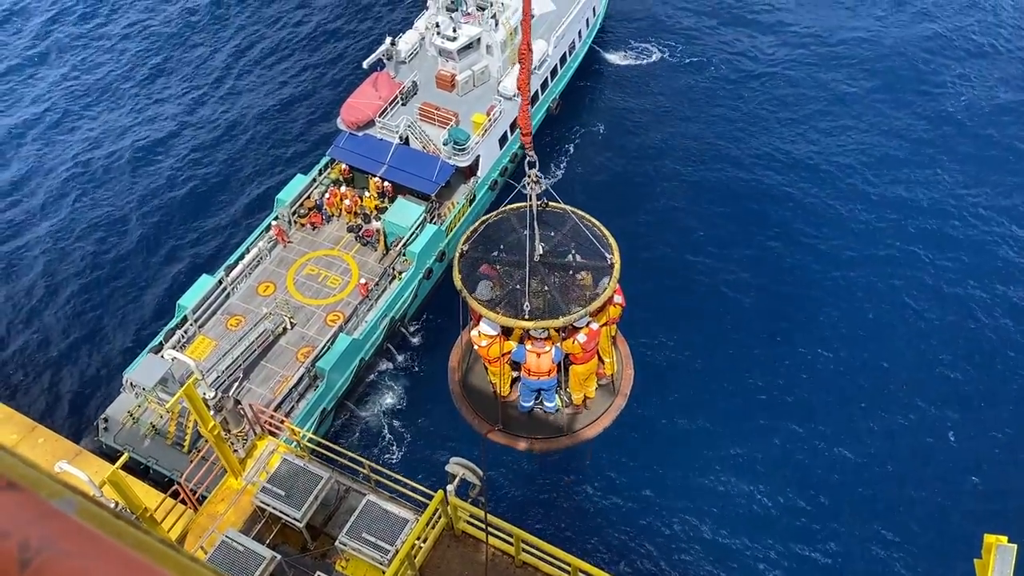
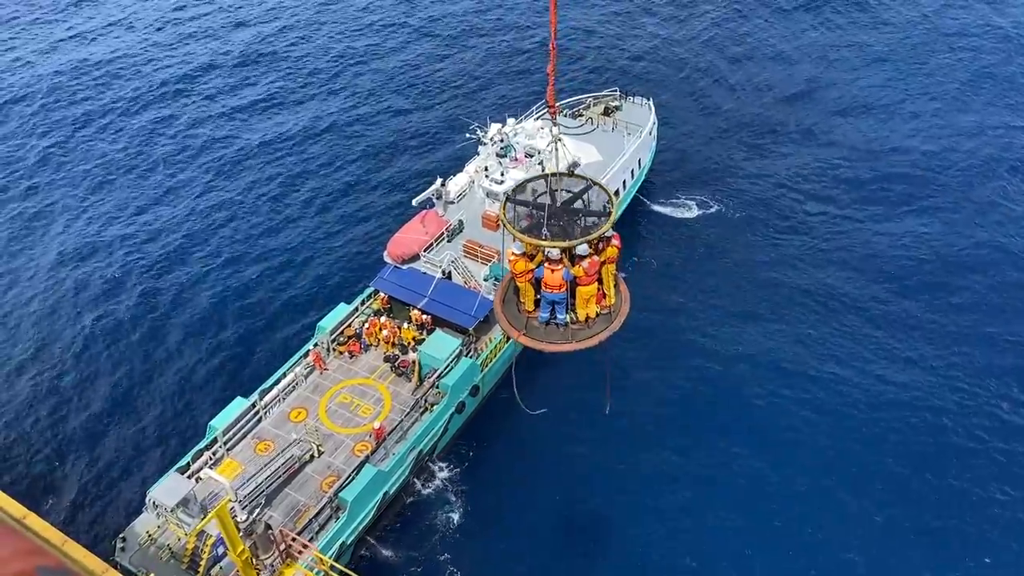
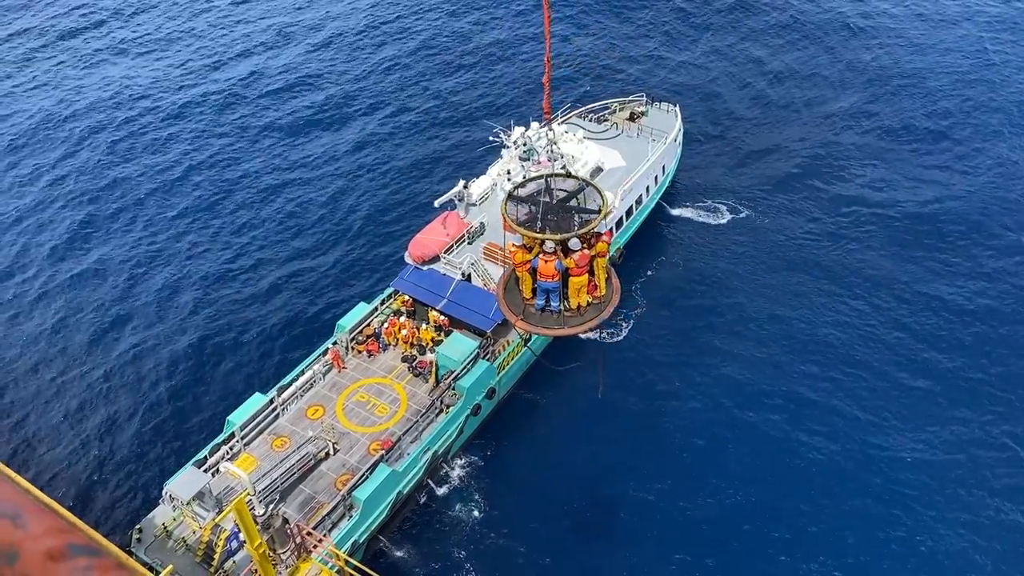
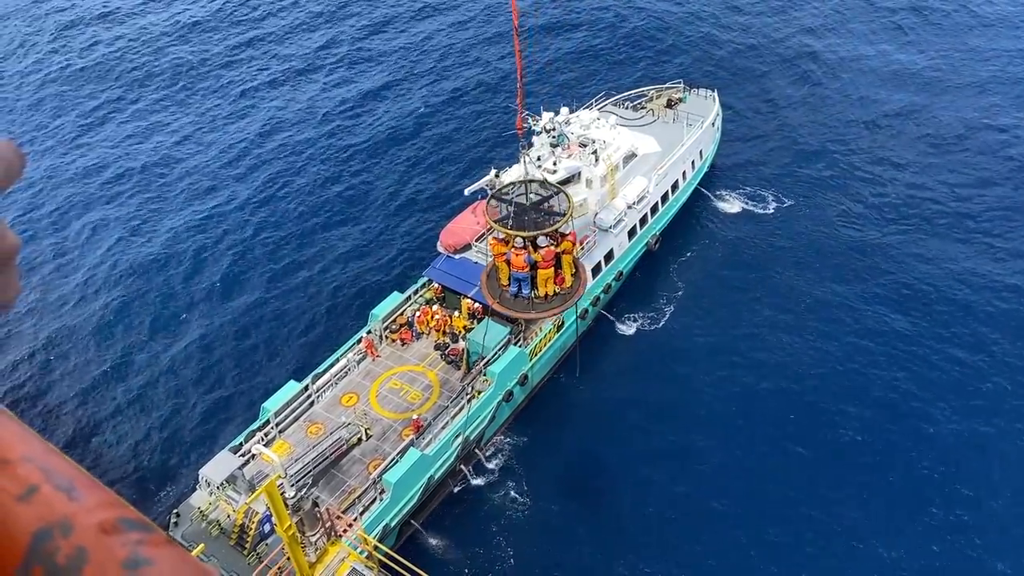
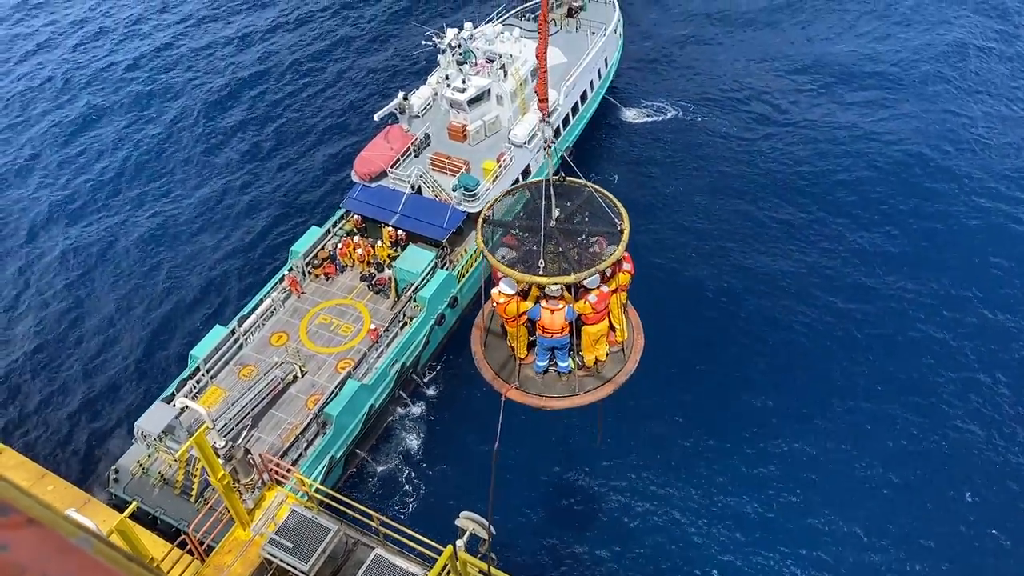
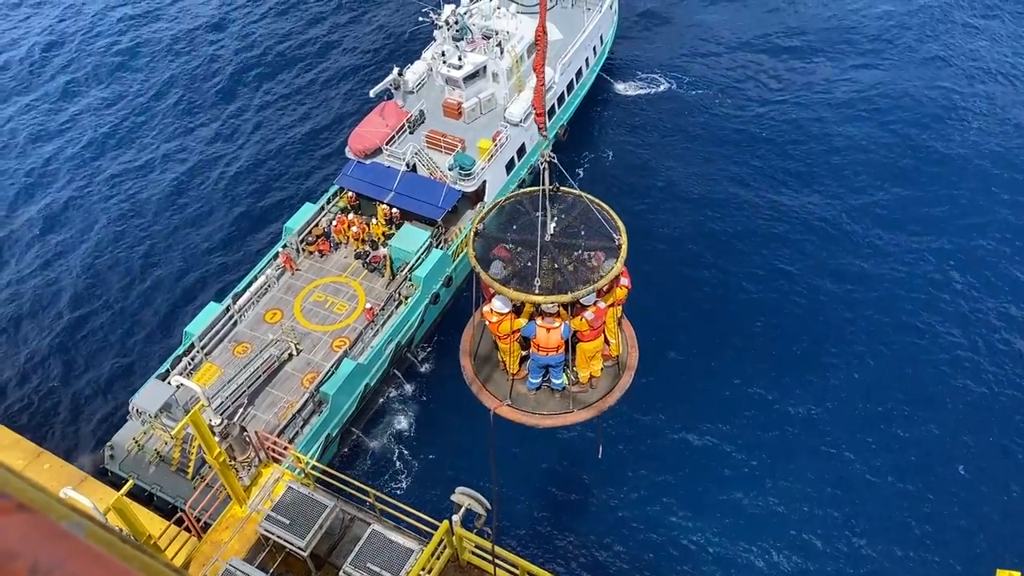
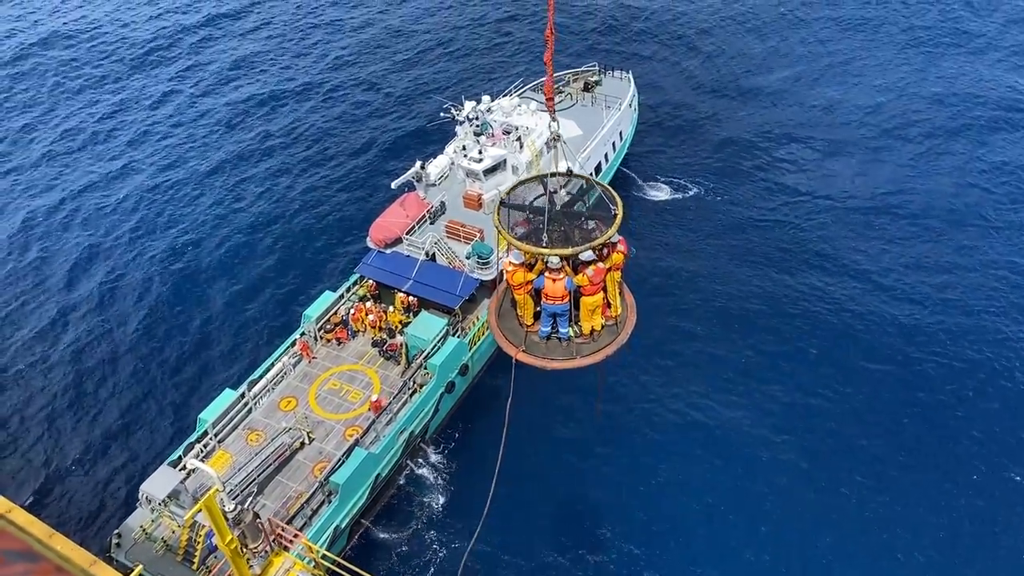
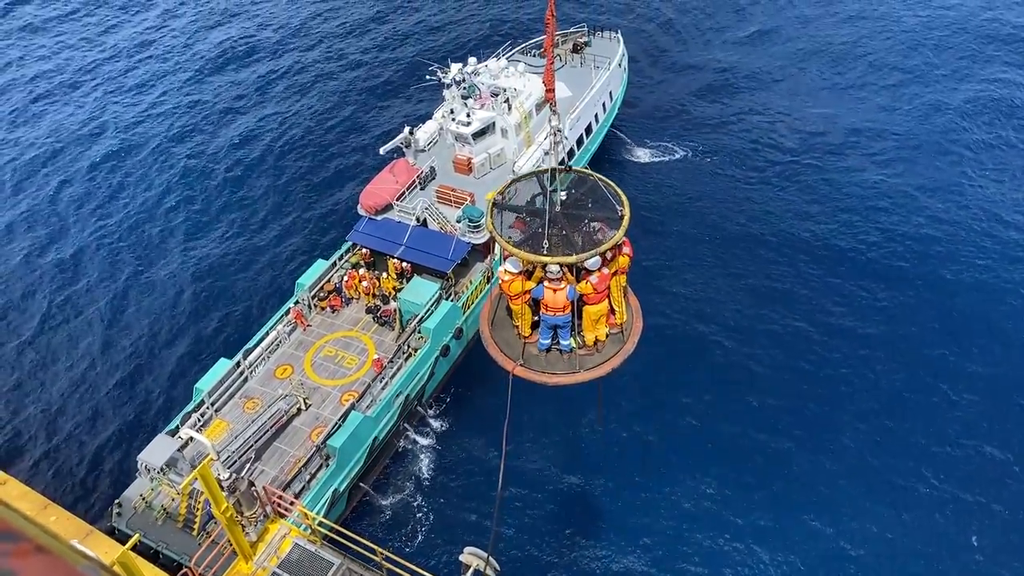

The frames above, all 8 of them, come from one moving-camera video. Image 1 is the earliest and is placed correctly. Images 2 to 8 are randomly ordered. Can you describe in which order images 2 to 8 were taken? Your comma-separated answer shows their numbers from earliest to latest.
6, 5, 8, 7, 2, 3, 4
